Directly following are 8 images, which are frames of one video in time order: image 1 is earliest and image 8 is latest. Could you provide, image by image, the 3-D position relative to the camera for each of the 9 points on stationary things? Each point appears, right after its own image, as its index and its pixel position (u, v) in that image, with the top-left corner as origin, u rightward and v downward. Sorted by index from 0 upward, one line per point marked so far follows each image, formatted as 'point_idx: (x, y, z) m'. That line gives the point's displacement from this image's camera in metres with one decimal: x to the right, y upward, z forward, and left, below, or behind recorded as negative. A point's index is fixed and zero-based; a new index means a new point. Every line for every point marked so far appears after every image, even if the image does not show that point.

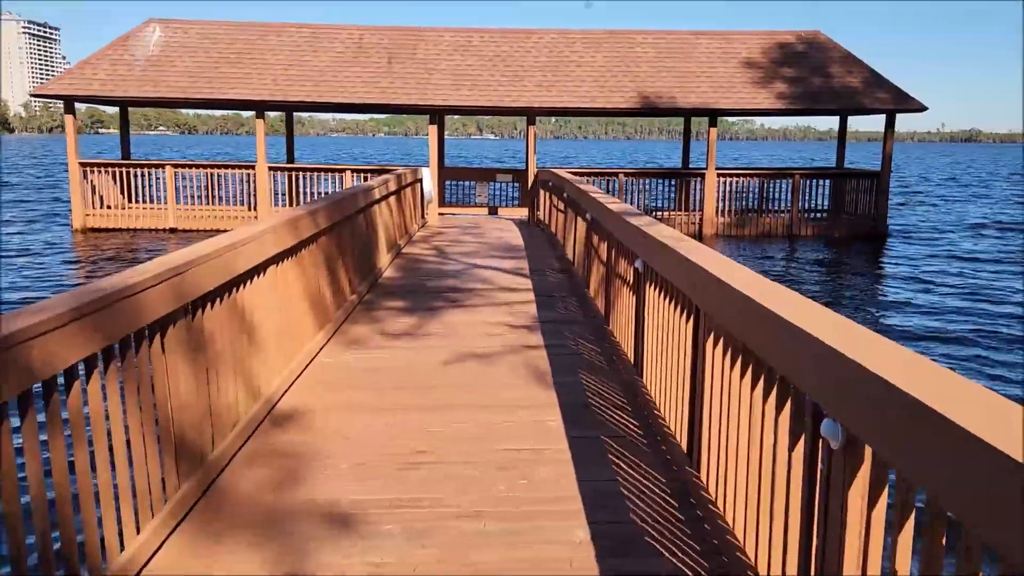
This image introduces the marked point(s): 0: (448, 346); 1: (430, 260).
0: (-0.5, -0.4, +6.0) m
1: (-1.0, +0.3, +10.3) m
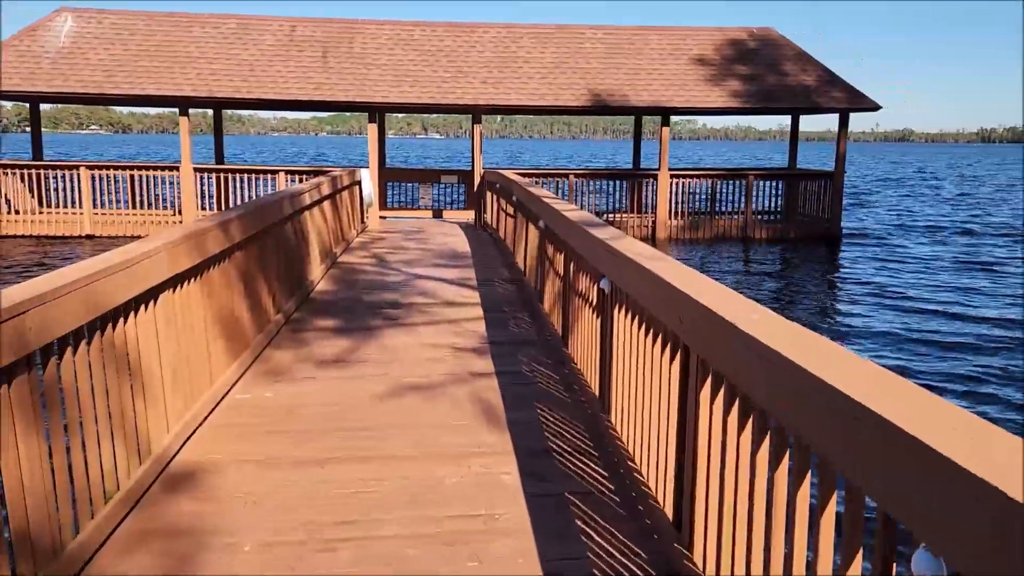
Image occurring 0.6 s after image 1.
0: (-0.8, -0.5, +5.3) m
1: (-1.6, +0.2, +9.5) m
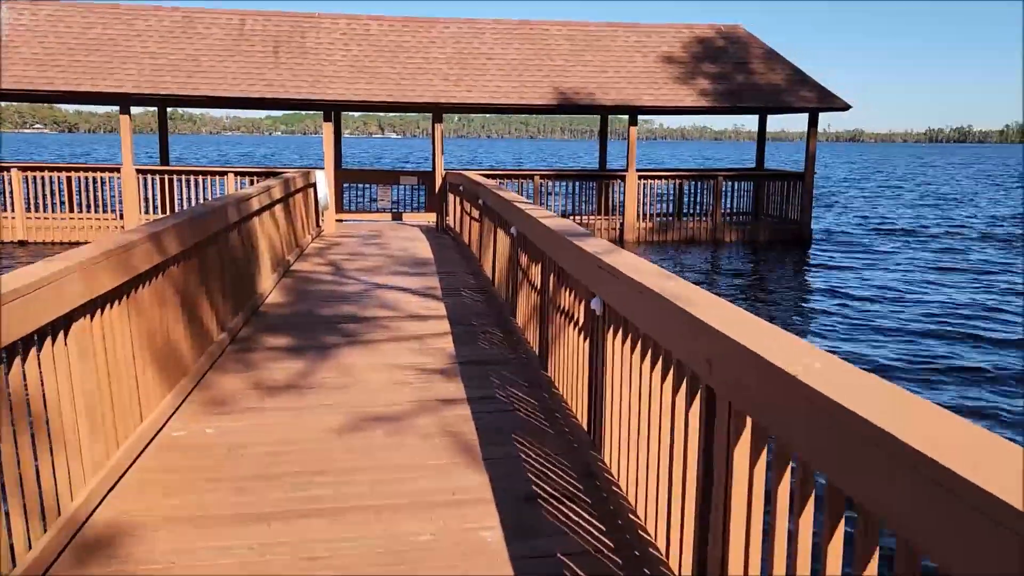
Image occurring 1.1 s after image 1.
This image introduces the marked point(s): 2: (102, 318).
0: (-0.9, -0.6, +4.7) m
1: (-2.0, +0.1, +8.8) m
2: (-1.8, -0.1, +3.6) m
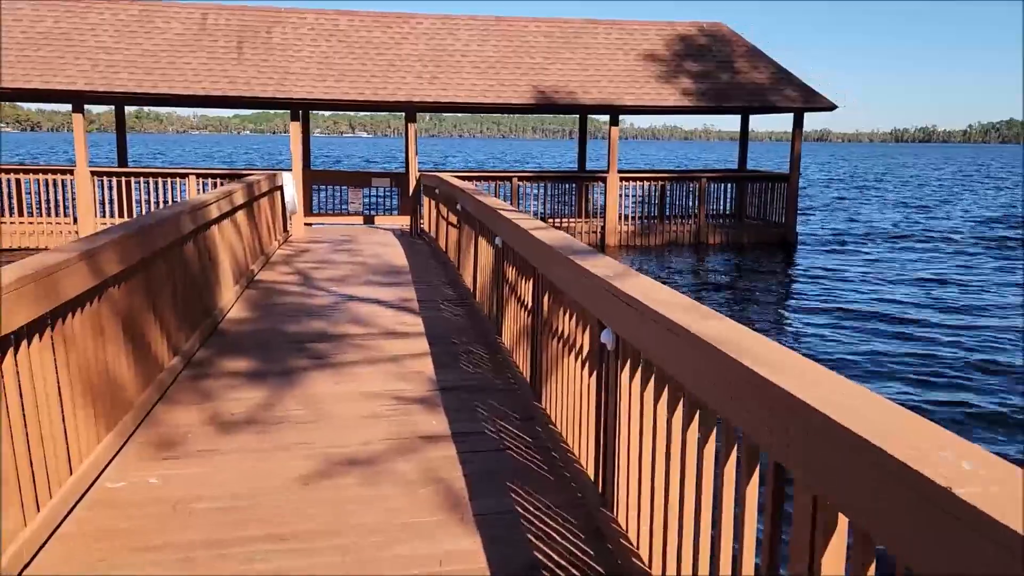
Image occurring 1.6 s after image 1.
0: (-1.0, -0.8, +4.1) m
1: (-2.1, 0.0, +8.2) m
2: (-1.8, -0.2, +3.0) m
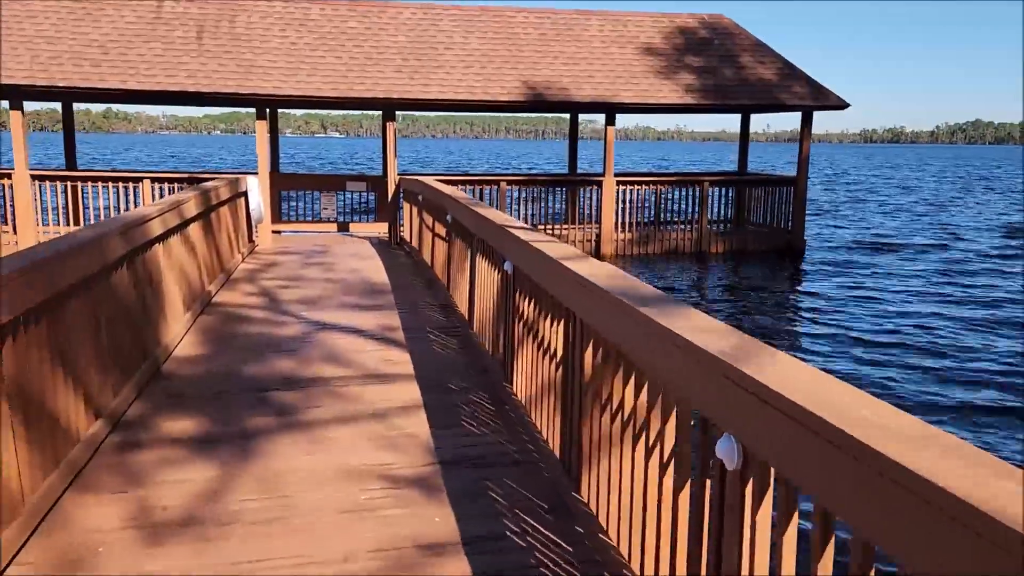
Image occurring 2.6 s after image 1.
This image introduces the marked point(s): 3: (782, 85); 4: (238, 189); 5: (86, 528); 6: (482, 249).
0: (-0.9, -1.0, +3.0) m
1: (-2.2, -0.2, +7.0) m
2: (-1.6, -0.5, +1.9) m
3: (+4.0, +3.0, +12.6) m
4: (-3.1, +1.1, +9.5) m
5: (-1.6, -0.9, +3.2) m
6: (-0.2, +0.3, +5.9) m
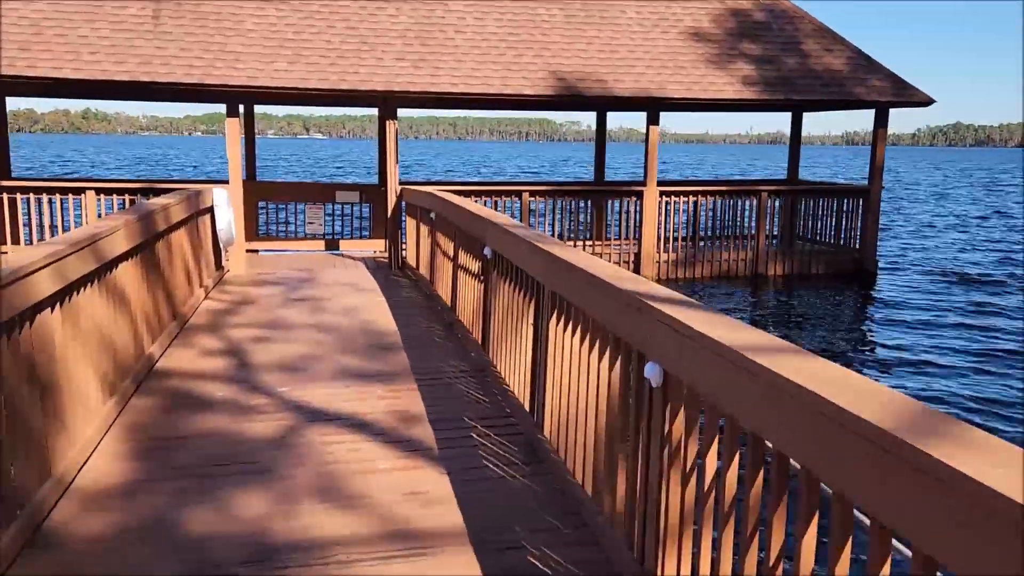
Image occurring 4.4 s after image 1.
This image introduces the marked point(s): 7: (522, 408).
0: (-0.4, -1.3, +0.9) m
1: (-1.7, -0.6, +4.9) m
2: (-1.1, -0.8, -0.2) m
3: (+4.3, +2.6, +10.6) m
4: (-2.7, +0.7, +7.4) m
5: (-1.2, -1.3, +1.1) m
6: (+0.2, -0.1, +3.9) m
7: (0.0, -0.6, +4.6) m
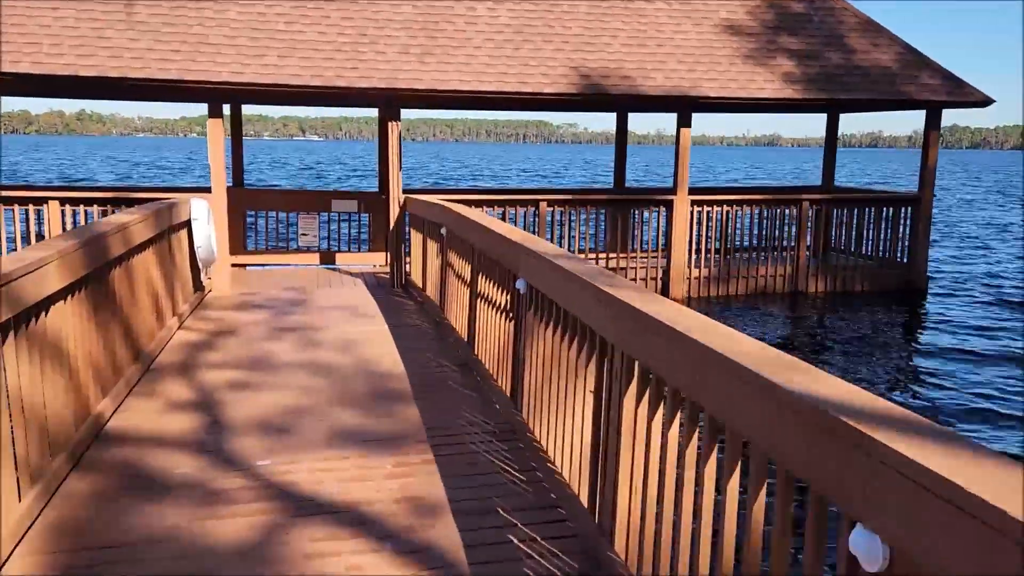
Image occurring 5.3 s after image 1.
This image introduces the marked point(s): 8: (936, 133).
0: (-0.2, -1.5, -0.2) m
1: (-1.5, -0.8, +3.9) m
2: (-0.9, -1.0, -1.3) m
3: (+4.5, +2.4, +9.6) m
4: (-2.5, +0.5, +6.3) m
5: (-0.9, -1.5, +0.1) m
6: (+0.4, -0.3, +2.8) m
7: (+0.2, -0.8, +3.6) m
8: (+5.1, +1.8, +10.0) m
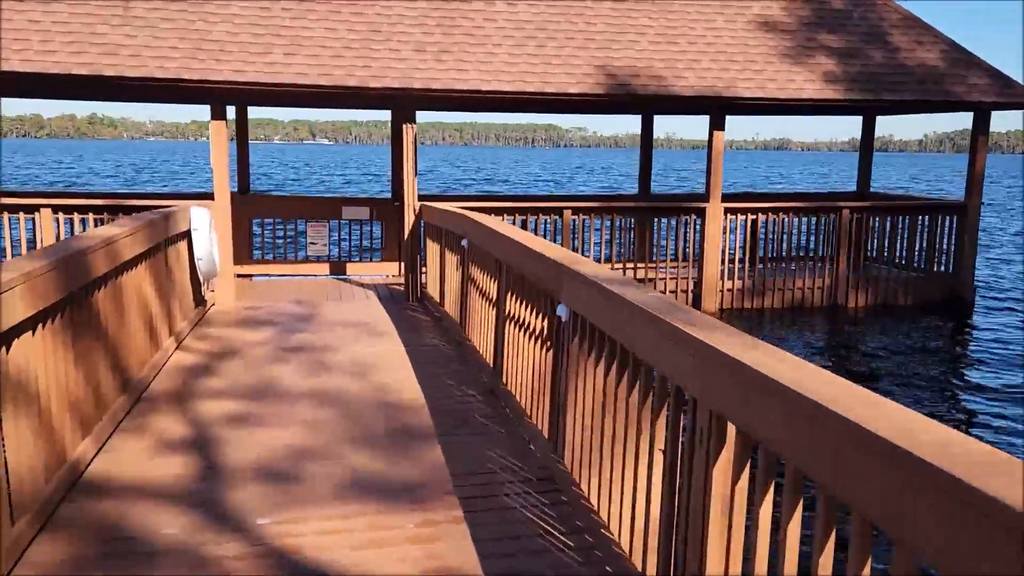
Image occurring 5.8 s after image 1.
0: (0.0, -1.6, -0.7) m
1: (-1.4, -0.9, +3.3) m
2: (-0.8, -1.1, -1.9) m
3: (+4.7, +2.3, +9.0) m
4: (-2.4, +0.4, +5.8) m
5: (-0.8, -1.6, -0.5) m
6: (+0.5, -0.4, +2.2) m
7: (+0.4, -0.9, +3.0) m
8: (+5.3, +1.7, +9.4) m
